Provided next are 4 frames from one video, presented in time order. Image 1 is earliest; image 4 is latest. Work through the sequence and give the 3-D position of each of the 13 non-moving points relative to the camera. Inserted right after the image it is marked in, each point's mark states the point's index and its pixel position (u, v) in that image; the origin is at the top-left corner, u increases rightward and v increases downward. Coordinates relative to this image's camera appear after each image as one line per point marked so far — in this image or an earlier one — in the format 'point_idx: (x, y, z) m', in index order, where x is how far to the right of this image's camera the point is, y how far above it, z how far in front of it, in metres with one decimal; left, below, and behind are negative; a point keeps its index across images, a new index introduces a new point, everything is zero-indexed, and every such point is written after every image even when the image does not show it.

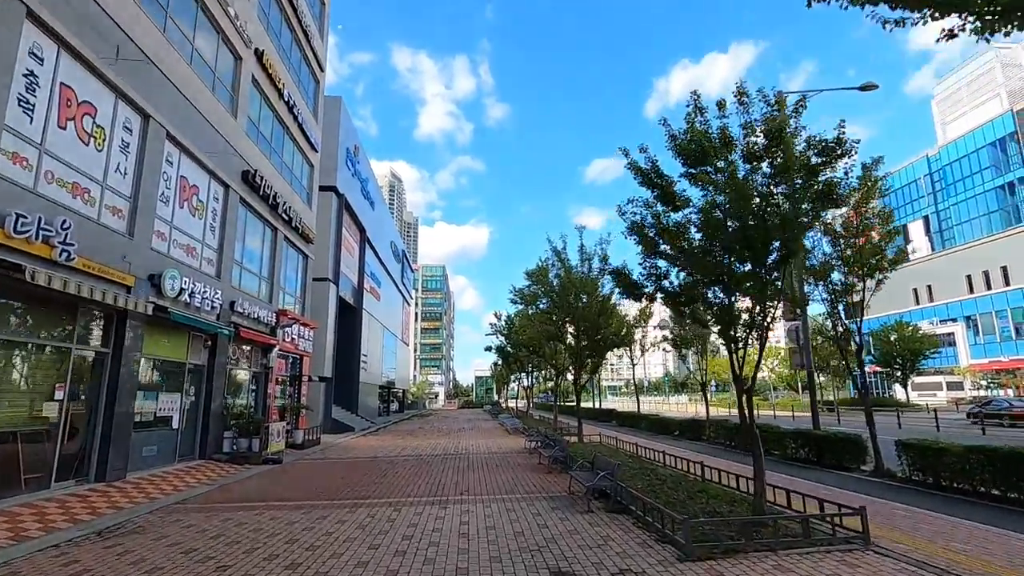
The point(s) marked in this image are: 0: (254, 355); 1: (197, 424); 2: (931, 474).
0: (-8.5, -2.2, +17.6) m
1: (-8.4, -3.6, +14.2) m
2: (+8.0, -3.6, +10.1) m
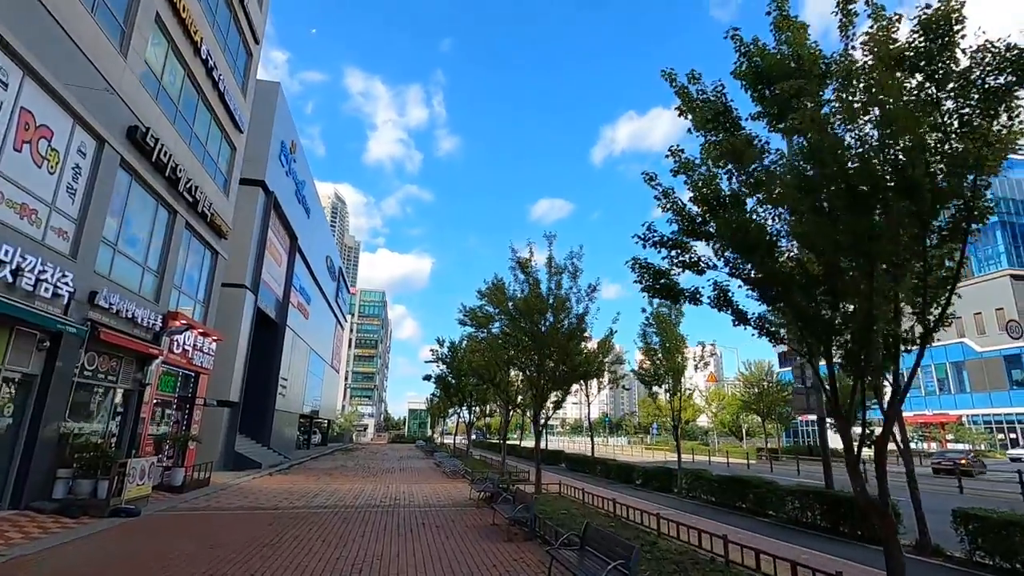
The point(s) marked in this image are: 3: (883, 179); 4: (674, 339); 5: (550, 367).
0: (-9.8, -2.0, +13.5) m
1: (-9.4, -3.2, +10.1) m
2: (+7.3, -4.0, +7.8) m
3: (+3.1, +0.9, +4.4) m
4: (+5.3, -1.7, +17.5) m
5: (+1.1, -2.3, +15.7) m
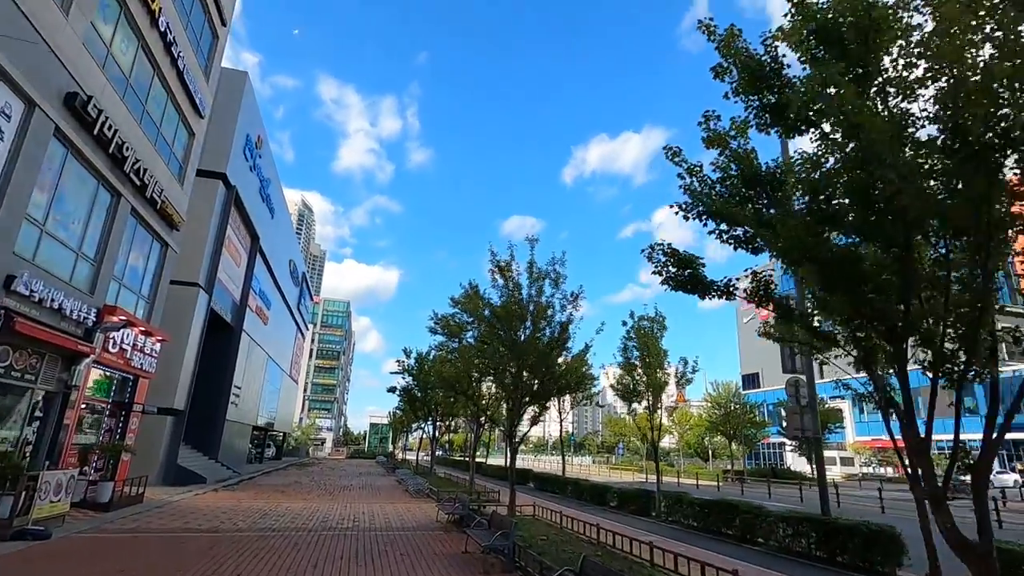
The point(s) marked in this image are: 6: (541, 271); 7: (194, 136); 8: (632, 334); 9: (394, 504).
0: (-10.4, -1.8, +11.9) m
1: (-9.8, -2.9, +8.4) m
2: (+7.0, -4.2, +7.2) m
3: (+3.2, +1.0, +3.6) m
4: (+4.5, -2.1, +16.8) m
5: (+0.4, -2.5, +14.7) m
6: (+0.8, +0.4, +14.1) m
7: (-11.1, +5.3, +18.6) m
8: (+4.0, -1.5, +17.7) m
9: (-3.7, -6.8, +16.8) m
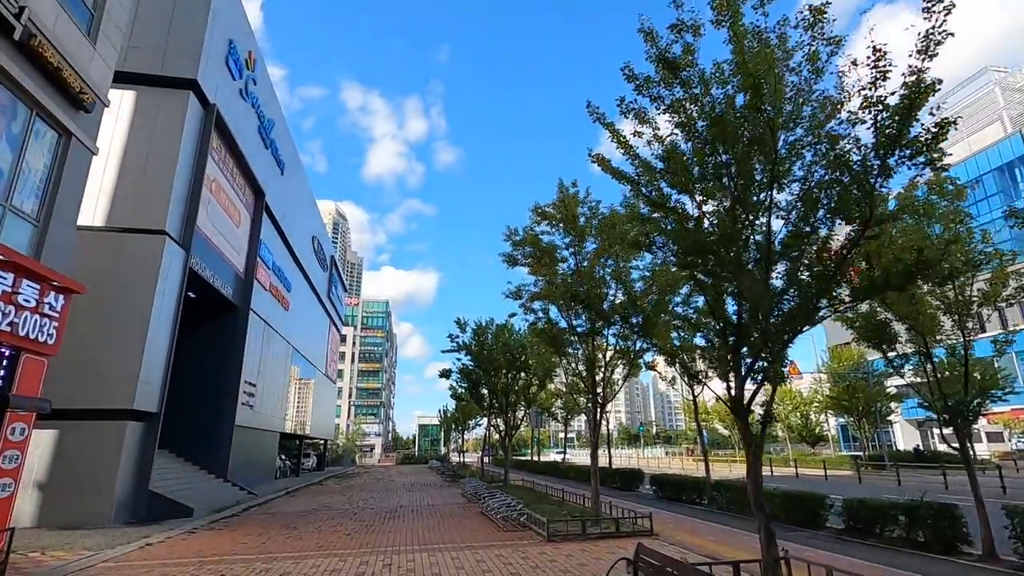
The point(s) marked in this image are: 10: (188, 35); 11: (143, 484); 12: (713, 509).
0: (-8.0, -0.1, +5.0) m
1: (-7.6, -1.2, +1.6) m
2: (+9.2, -1.3, -0.8) m
3: (+4.8, +3.5, -4.1) m
4: (+7.2, +0.7, +8.9) m
5: (+3.0, -0.1, +7.1) m
6: (+3.1, +2.9, +6.5) m
7: (-8.8, +6.9, +11.8) m
8: (+6.7, +1.2, +9.8) m
9: (-0.7, -4.7, +9.5) m
10: (-10.6, +8.3, +17.3) m
11: (-9.8, -5.2, +14.1) m
12: (+5.4, -6.0, +14.3) m
